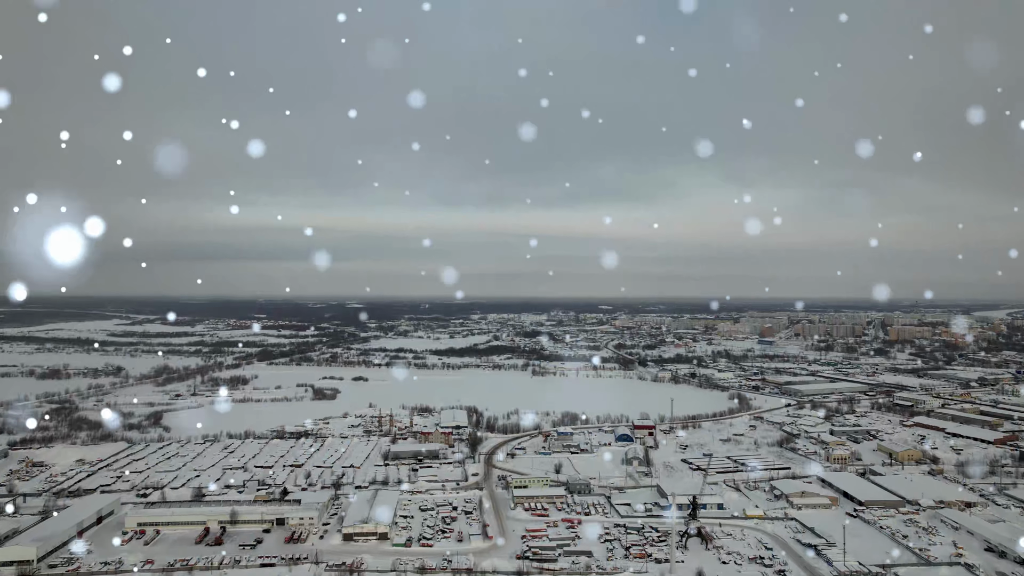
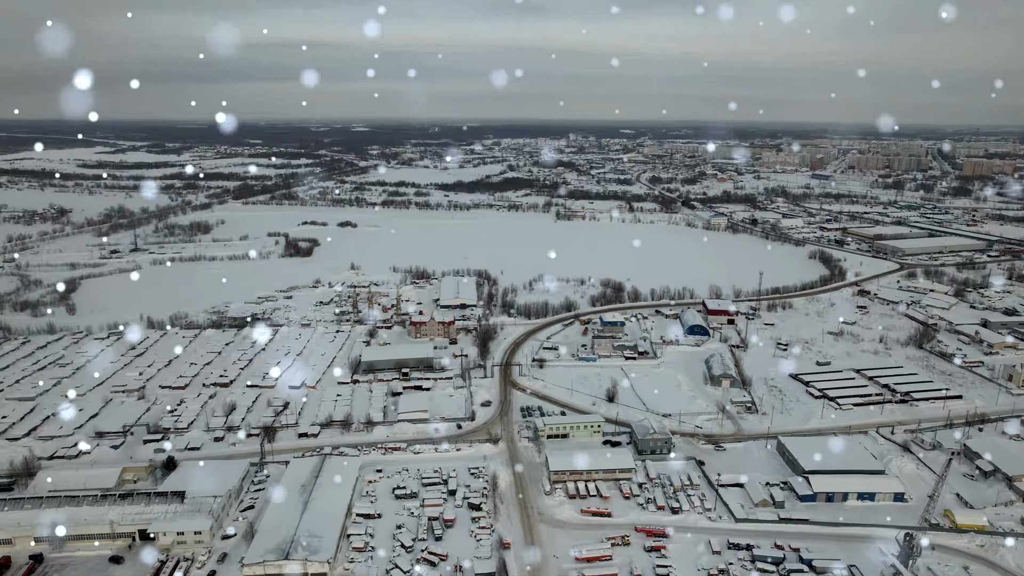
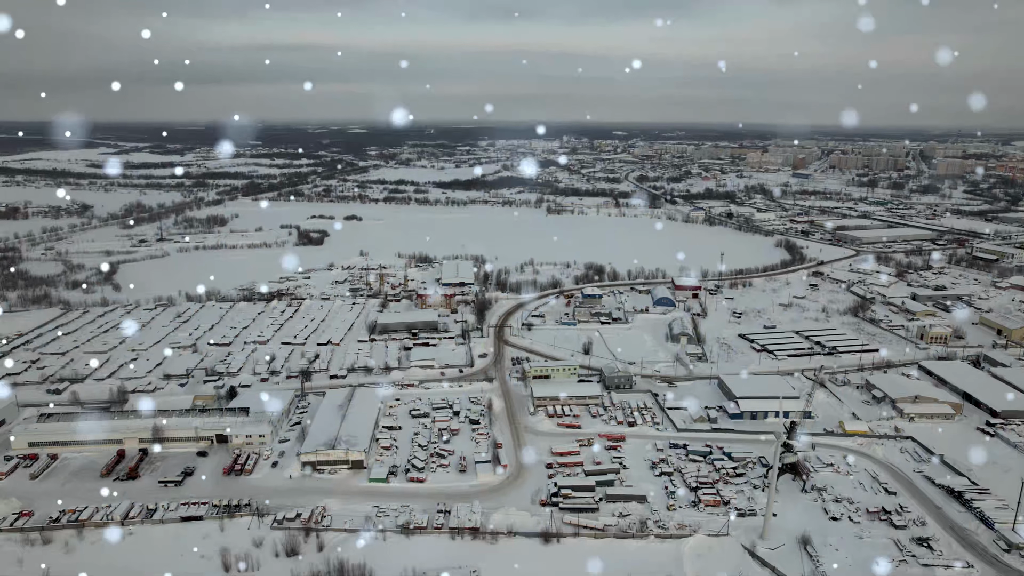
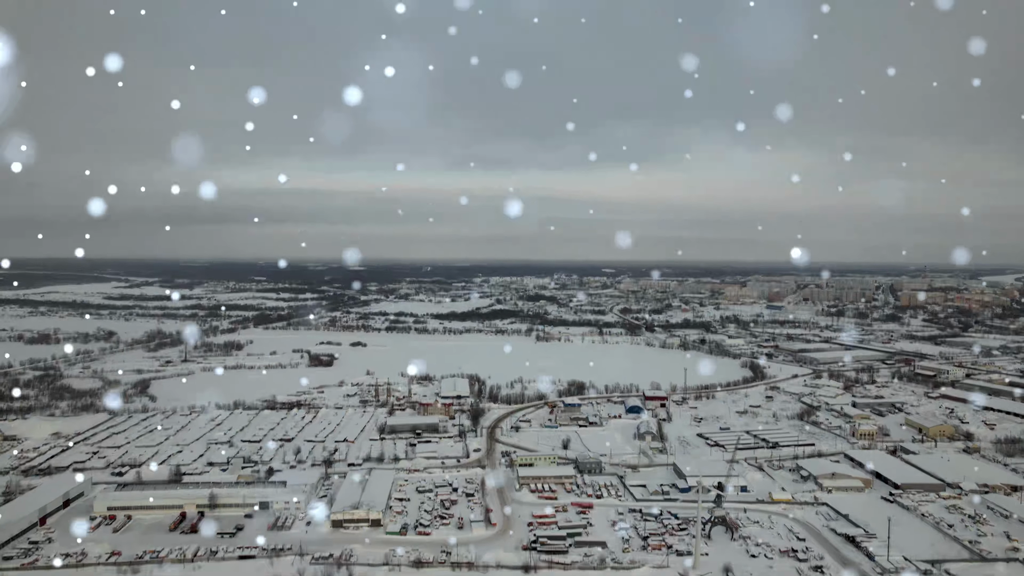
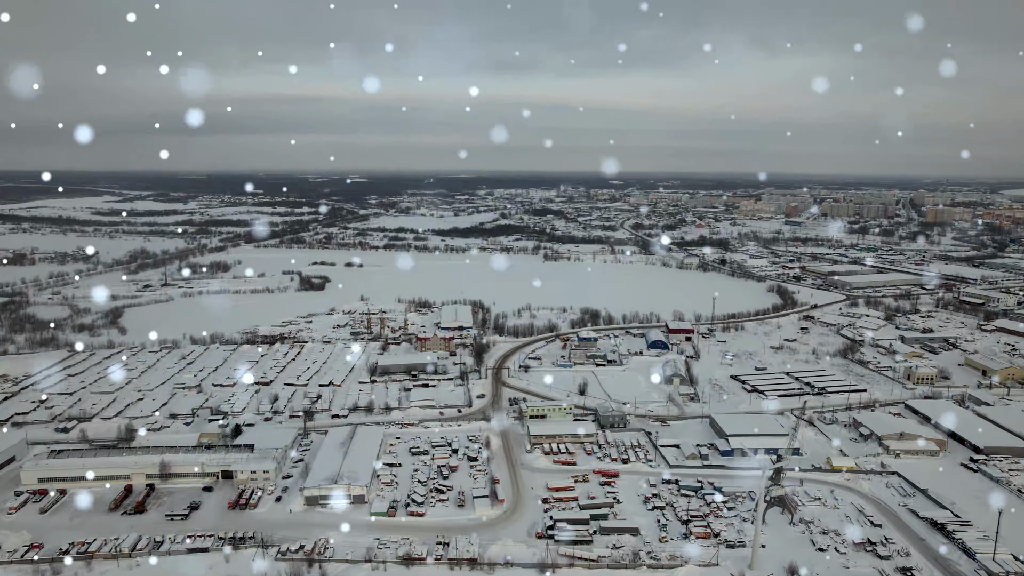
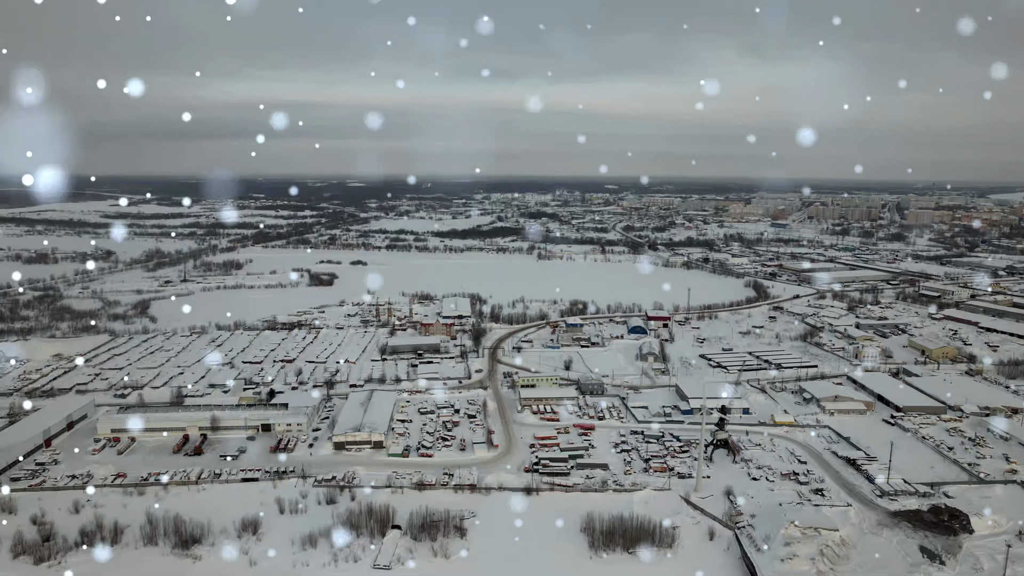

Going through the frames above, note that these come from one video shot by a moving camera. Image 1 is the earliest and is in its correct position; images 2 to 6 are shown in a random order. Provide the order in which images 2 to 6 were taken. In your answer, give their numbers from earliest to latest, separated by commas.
4, 6, 5, 3, 2
